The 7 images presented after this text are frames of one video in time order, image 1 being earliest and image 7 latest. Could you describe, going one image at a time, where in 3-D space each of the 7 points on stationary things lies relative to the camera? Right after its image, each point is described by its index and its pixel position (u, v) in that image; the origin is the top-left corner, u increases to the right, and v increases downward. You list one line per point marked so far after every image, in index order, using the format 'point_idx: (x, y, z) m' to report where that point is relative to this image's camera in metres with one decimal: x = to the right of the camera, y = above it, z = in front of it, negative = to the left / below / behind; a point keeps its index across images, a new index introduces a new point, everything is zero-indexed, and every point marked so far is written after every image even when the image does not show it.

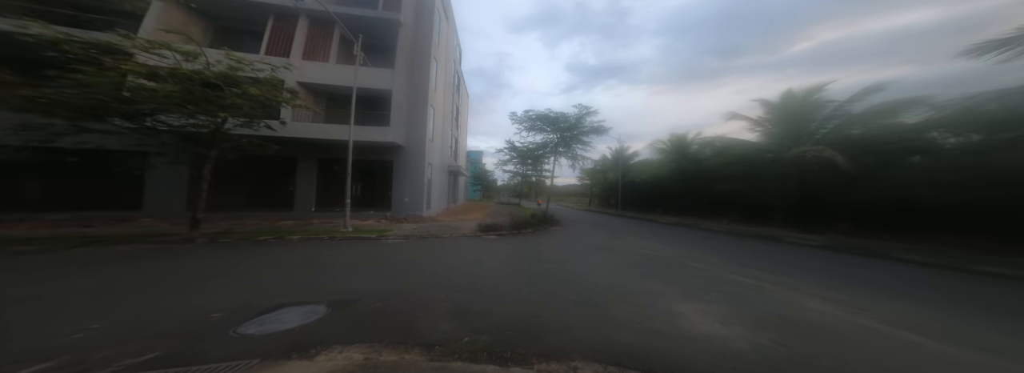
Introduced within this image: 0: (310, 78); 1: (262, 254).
0: (-11.7, +6.3, +14.1) m
1: (-7.1, -1.8, +6.8) m
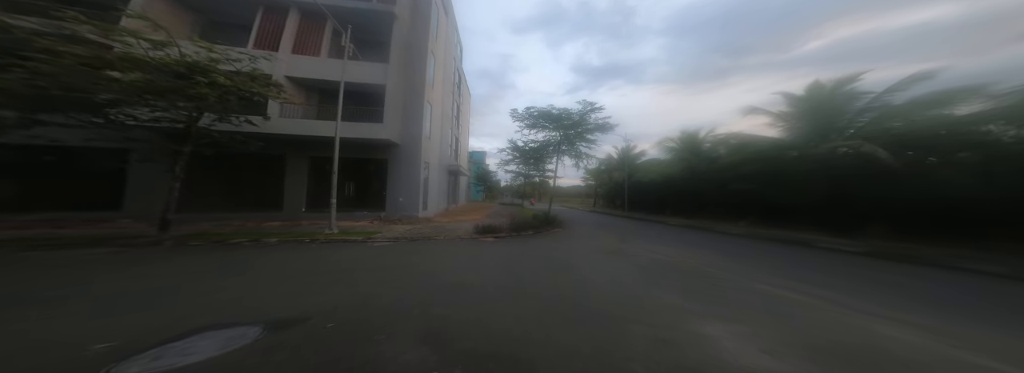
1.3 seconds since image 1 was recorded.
0: (-11.7, +6.3, +13.7) m
1: (-7.2, -1.8, +6.2) m
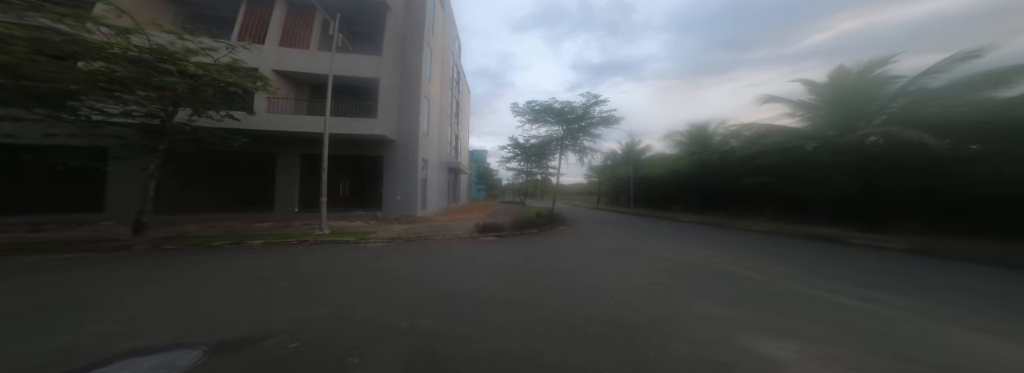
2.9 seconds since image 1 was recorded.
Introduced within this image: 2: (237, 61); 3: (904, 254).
0: (-11.7, +6.3, +13.2) m
1: (-7.1, -1.8, +5.7) m
2: (-10.3, +4.7, +9.5) m
3: (+15.2, -2.7, +9.9) m
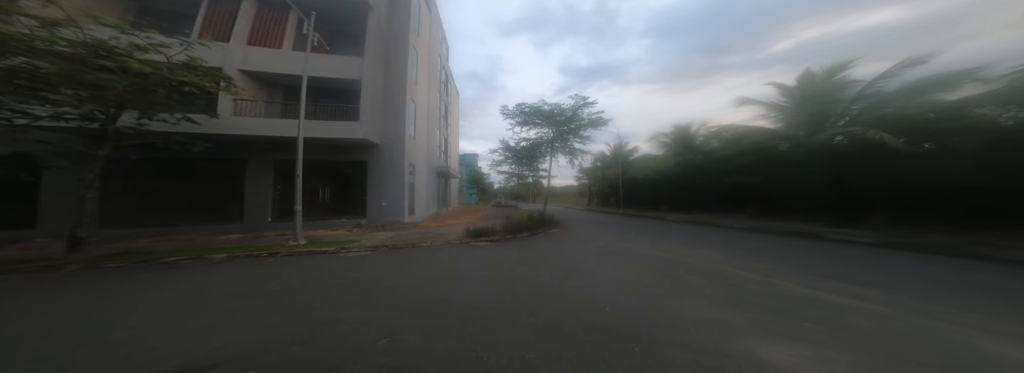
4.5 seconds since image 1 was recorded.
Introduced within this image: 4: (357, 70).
0: (-12.3, +5.9, +12.6) m
1: (-7.3, -2.0, +5.1) m
2: (-10.8, +4.4, +8.9) m
3: (+14.9, -2.5, +10.0) m
4: (-8.4, +6.3, +13.7) m
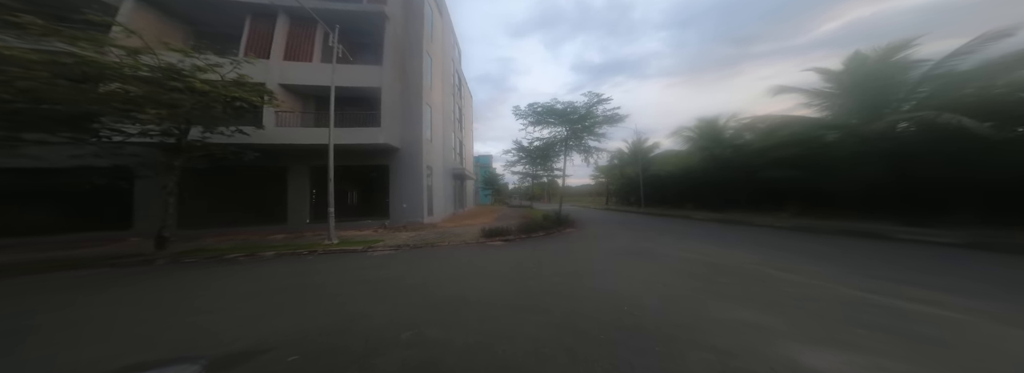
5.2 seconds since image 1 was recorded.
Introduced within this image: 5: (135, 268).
0: (-11.6, +5.7, +13.5) m
1: (-6.9, -2.1, +5.8) m
2: (-10.3, +4.2, +9.8) m
3: (+15.6, -2.3, +9.5) m
4: (-7.7, +6.1, +14.4) m
5: (-9.7, -2.1, +6.5) m
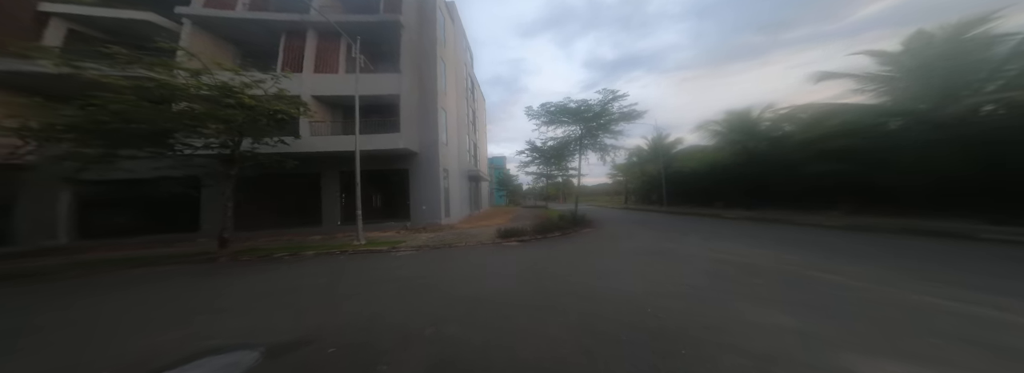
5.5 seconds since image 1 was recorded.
0: (-10.9, +5.5, +14.4) m
1: (-6.5, -2.2, +6.4) m
2: (-9.7, +4.0, +10.5) m
3: (+16.2, -2.1, +9.0) m
4: (-6.9, +6.0, +15.1) m
5: (-9.2, -2.3, +7.2) m
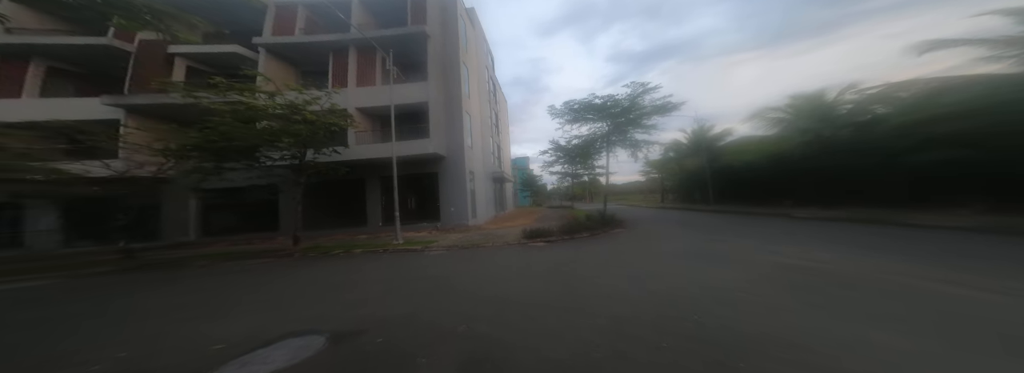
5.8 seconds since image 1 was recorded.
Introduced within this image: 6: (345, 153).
0: (-9.4, +5.2, +15.5) m
1: (-5.6, -2.4, +7.2) m
2: (-8.6, +3.8, +11.6) m
3: (+17.2, -1.9, +7.8) m
4: (-5.4, +5.8, +15.9) m
5: (-8.3, -2.5, +8.2) m
6: (-10.4, +2.1, +14.9) m
